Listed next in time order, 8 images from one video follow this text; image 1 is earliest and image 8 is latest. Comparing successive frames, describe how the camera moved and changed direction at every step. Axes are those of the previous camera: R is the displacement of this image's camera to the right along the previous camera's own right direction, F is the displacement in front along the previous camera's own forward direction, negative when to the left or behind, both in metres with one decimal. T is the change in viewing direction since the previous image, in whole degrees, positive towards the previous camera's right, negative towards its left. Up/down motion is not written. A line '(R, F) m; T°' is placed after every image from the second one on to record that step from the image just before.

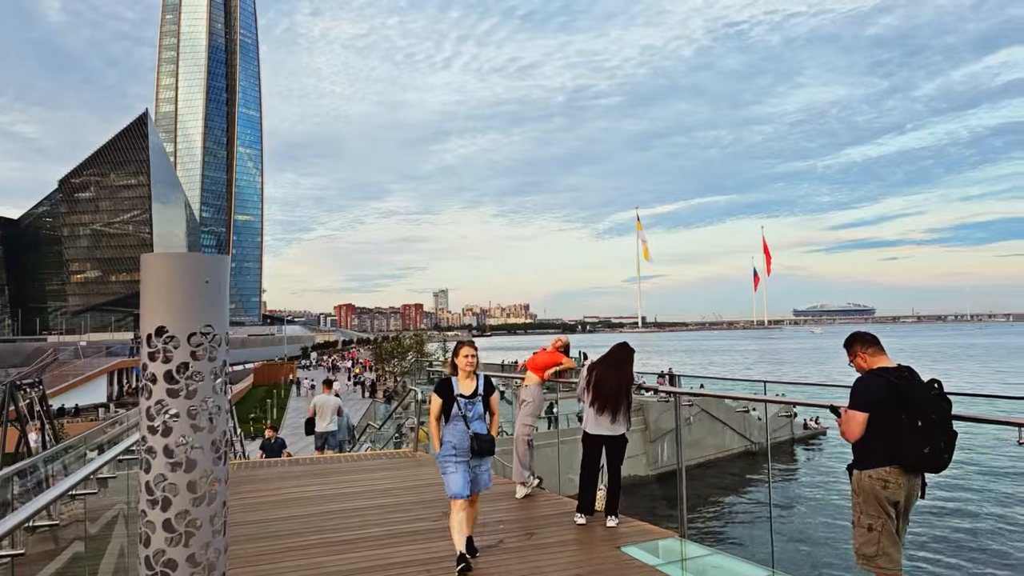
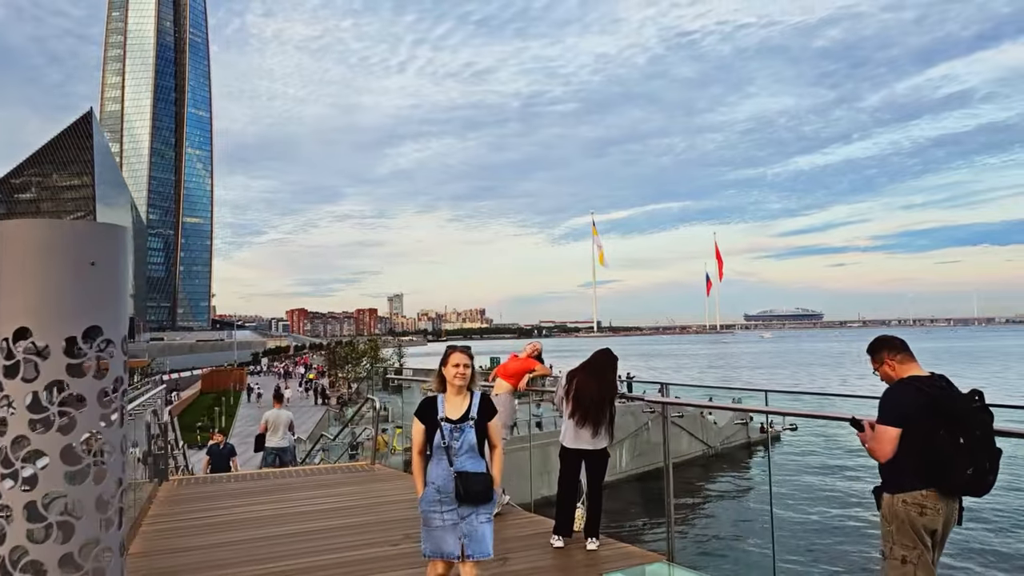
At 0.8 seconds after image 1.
(-0.1, +0.3) m; +3°
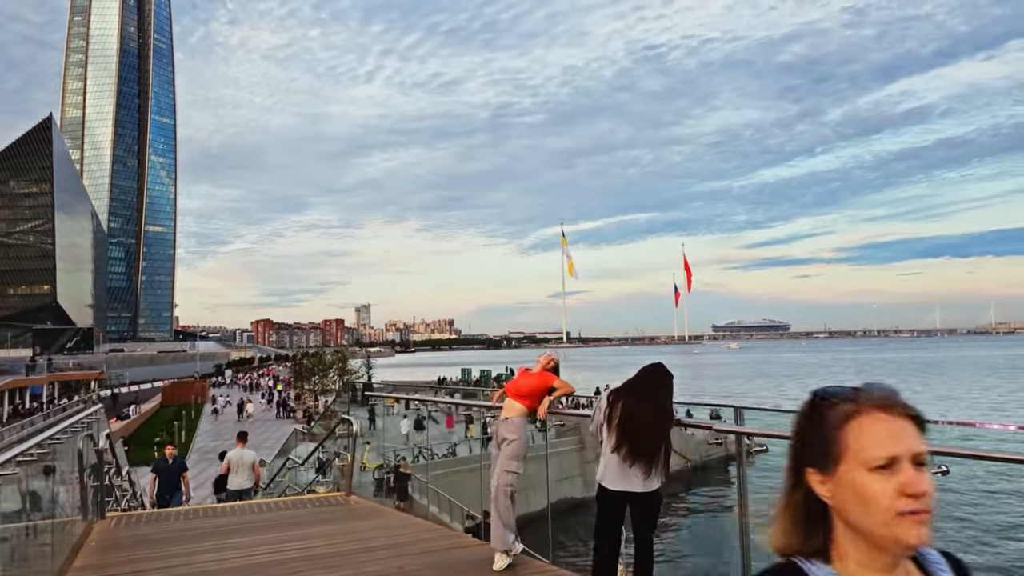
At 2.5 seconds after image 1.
(-0.2, +0.7) m; +2°
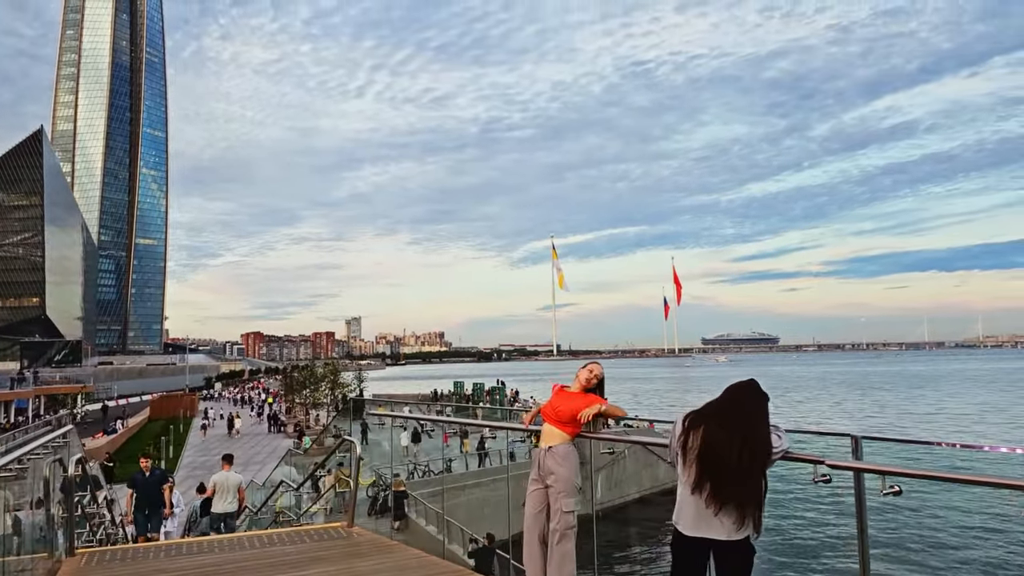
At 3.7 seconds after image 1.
(-0.4, -0.4) m; +1°
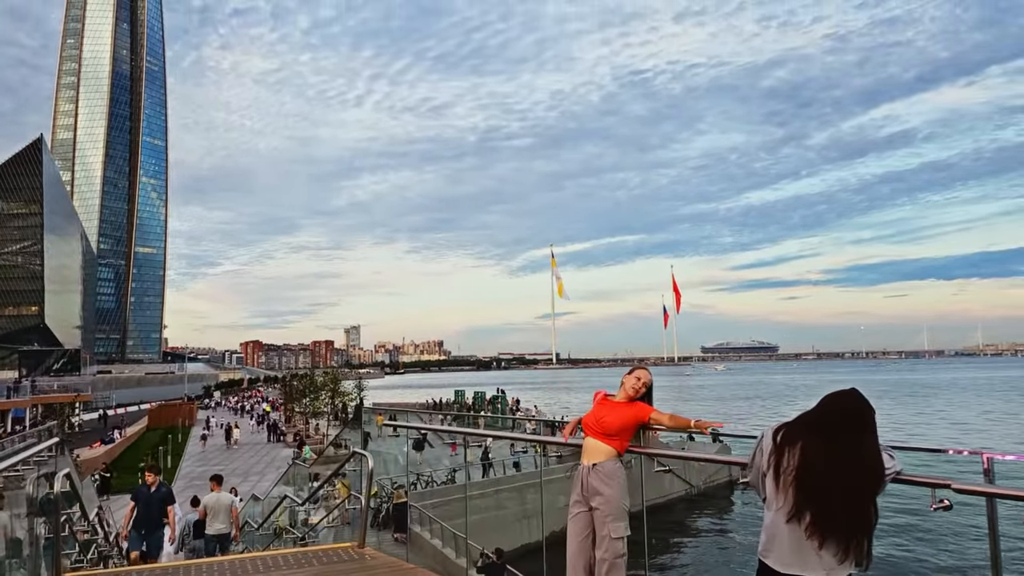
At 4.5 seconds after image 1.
(-0.2, +0.1) m; 0°
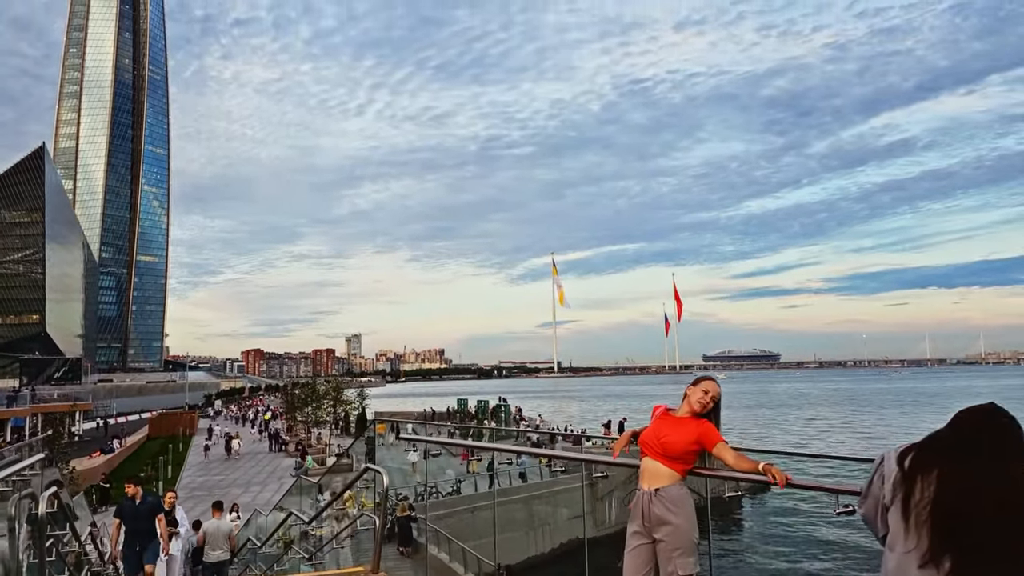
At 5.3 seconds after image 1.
(-0.1, +0.1) m; 0°
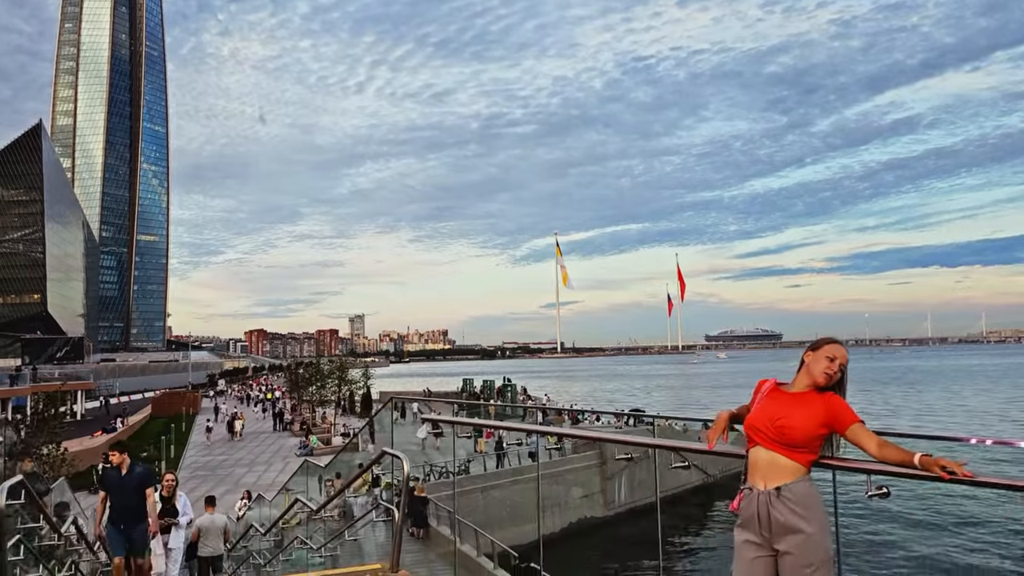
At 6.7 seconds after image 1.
(0.0, +0.5) m; 0°
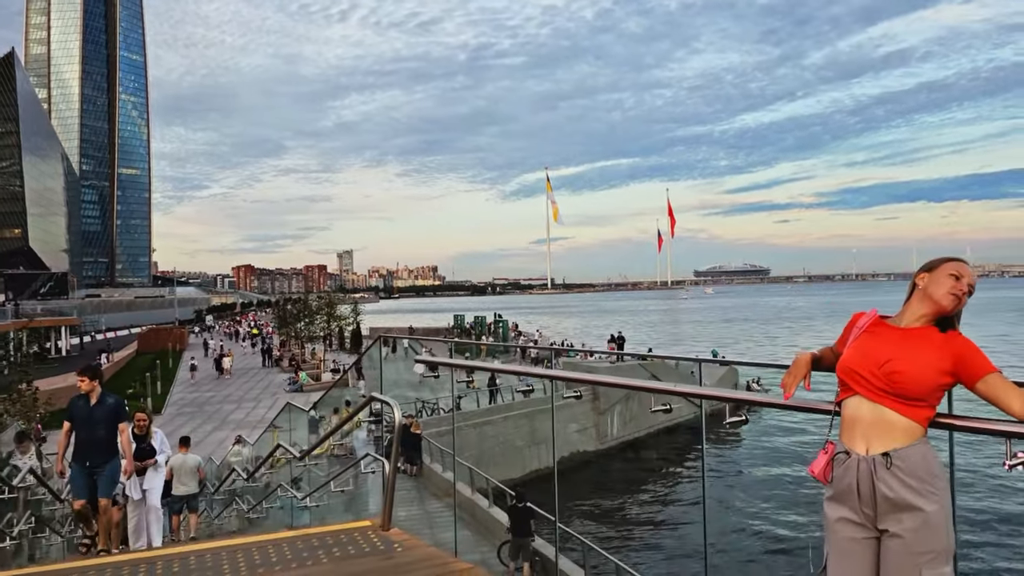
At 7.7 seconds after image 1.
(-0.2, +0.8) m; +1°
